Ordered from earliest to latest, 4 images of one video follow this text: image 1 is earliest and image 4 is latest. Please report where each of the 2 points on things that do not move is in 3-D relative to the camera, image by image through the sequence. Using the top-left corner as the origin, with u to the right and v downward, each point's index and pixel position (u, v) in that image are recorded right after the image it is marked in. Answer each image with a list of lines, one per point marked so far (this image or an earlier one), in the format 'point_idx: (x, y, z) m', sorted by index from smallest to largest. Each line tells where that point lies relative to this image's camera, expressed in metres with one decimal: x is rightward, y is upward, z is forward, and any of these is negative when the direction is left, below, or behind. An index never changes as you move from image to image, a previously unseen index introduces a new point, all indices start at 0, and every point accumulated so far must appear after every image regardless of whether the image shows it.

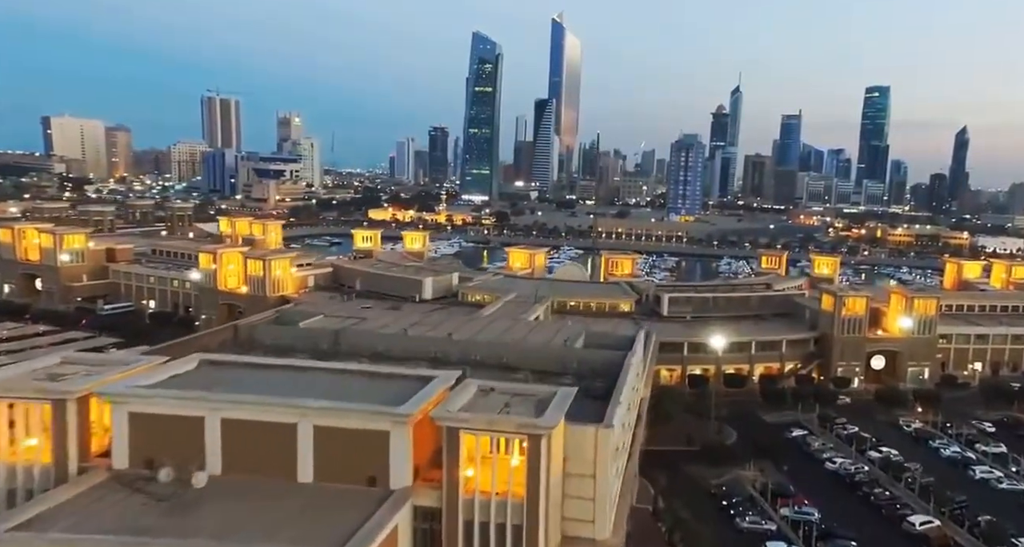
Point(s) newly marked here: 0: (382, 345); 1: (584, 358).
0: (-3.1, -1.7, +16.3) m
1: (+1.7, -2.0, +16.3) m
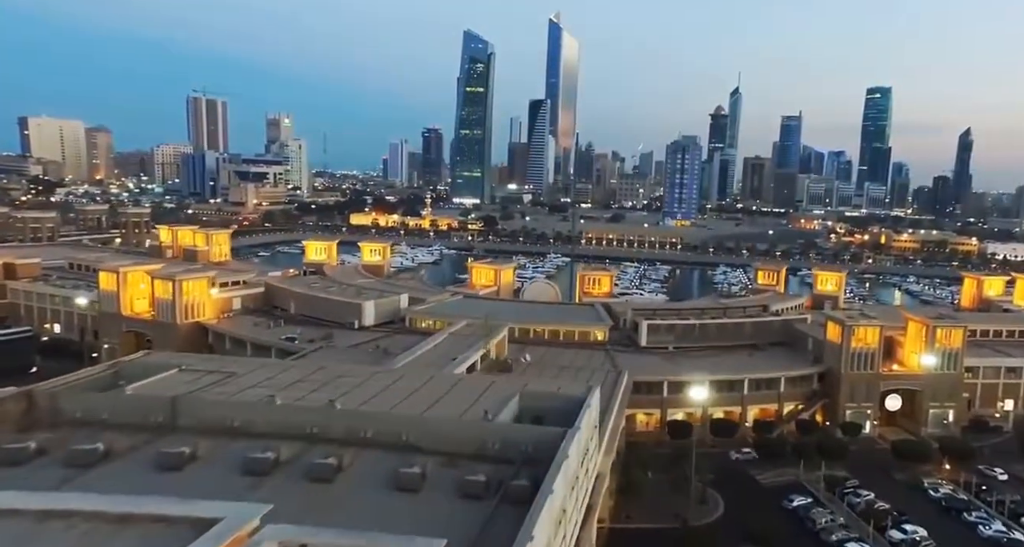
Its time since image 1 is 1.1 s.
0: (-4.9, -2.6, +12.0) m
1: (-0.1, -2.9, +11.9) m
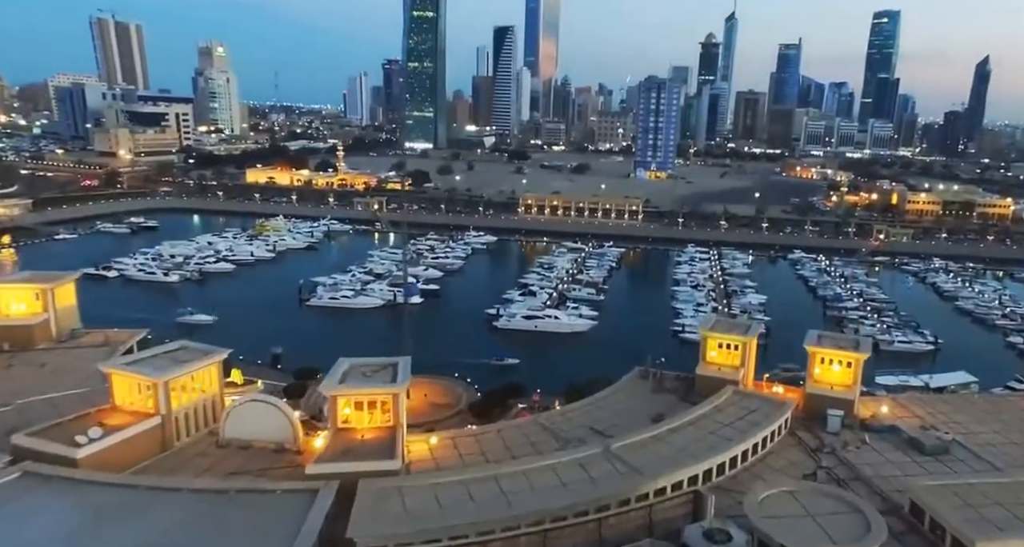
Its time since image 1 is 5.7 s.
0: (-12.4, -7.5, -5.1) m
1: (-7.5, -7.8, -5.0) m
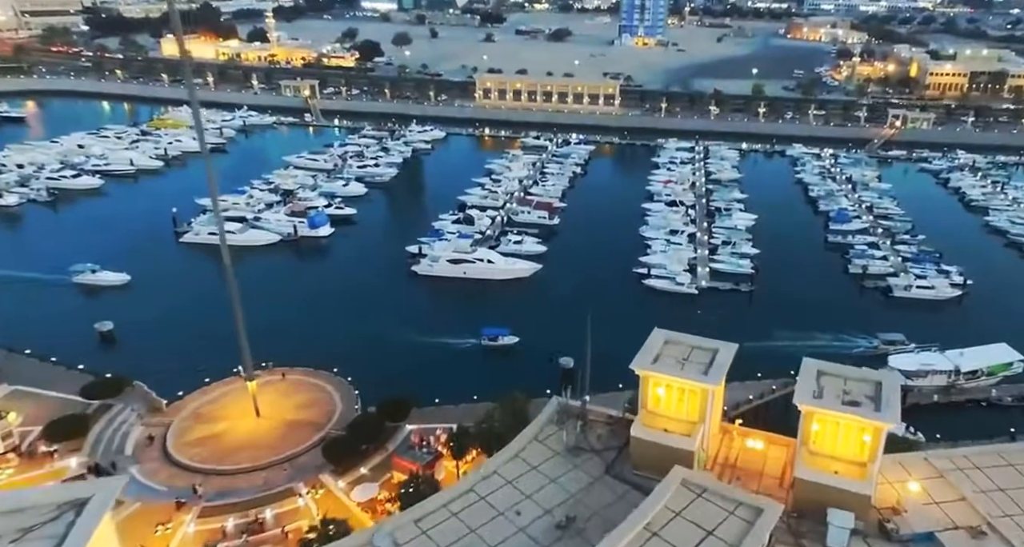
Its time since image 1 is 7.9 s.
0: (-15.4, -13.1, -11.1) m
1: (-10.5, -13.3, -11.0) m
